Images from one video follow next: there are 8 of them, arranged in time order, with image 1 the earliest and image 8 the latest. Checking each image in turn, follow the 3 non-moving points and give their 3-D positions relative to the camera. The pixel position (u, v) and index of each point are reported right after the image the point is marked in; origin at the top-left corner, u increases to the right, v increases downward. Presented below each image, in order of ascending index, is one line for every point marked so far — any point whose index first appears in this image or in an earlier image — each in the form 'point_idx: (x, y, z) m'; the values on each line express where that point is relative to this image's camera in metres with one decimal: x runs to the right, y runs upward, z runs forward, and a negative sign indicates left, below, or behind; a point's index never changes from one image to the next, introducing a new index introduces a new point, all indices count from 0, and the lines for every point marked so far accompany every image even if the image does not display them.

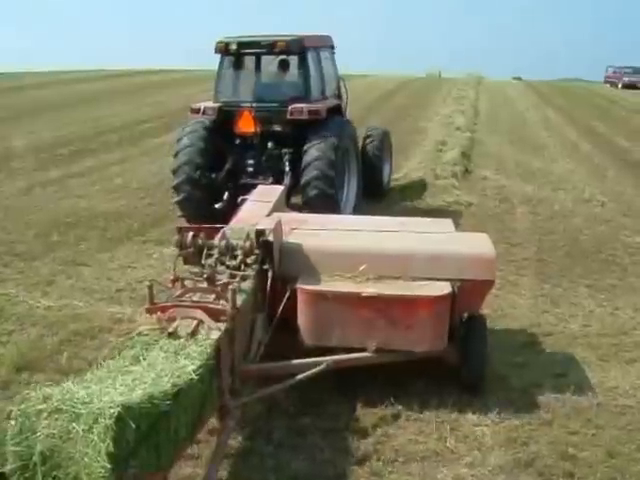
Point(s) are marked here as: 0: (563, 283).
0: (+2.2, -0.4, +9.3) m
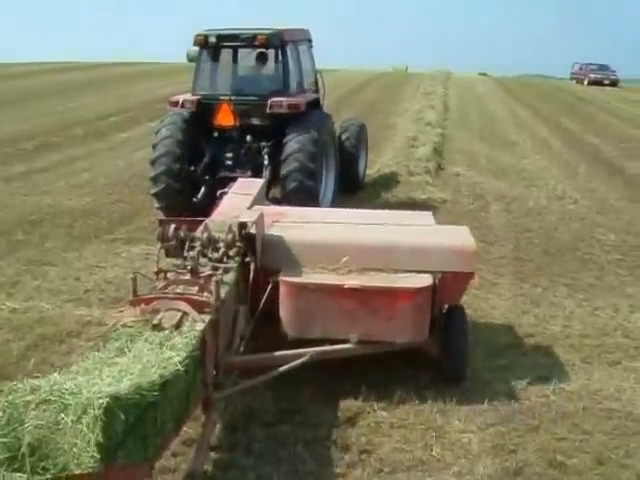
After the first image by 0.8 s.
0: (+2.0, -0.4, +9.1) m
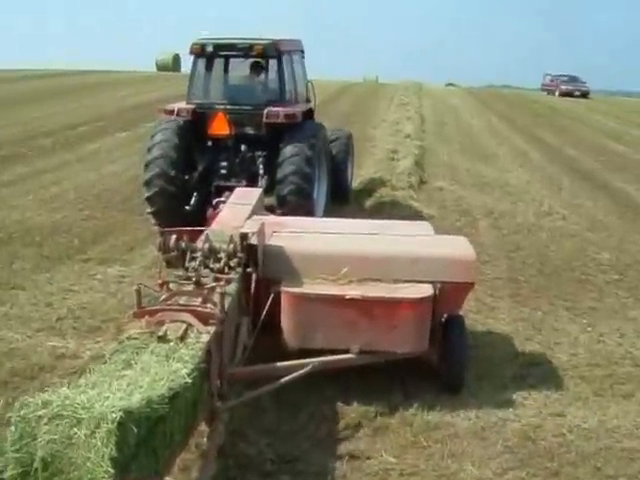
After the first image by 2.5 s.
0: (+1.9, -0.6, +8.7) m
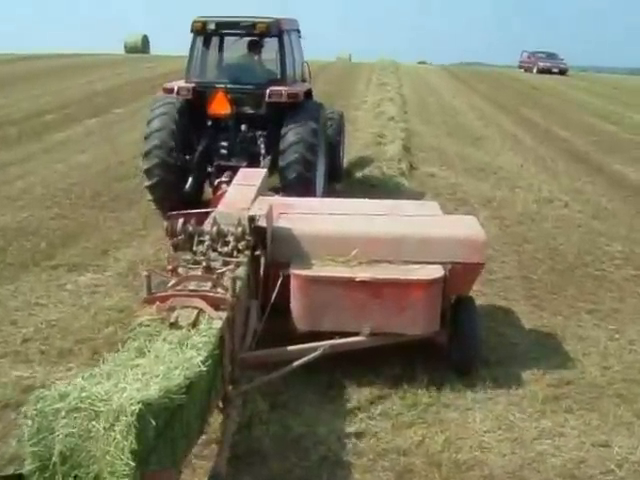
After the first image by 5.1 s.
0: (+1.8, -0.5, +7.9) m
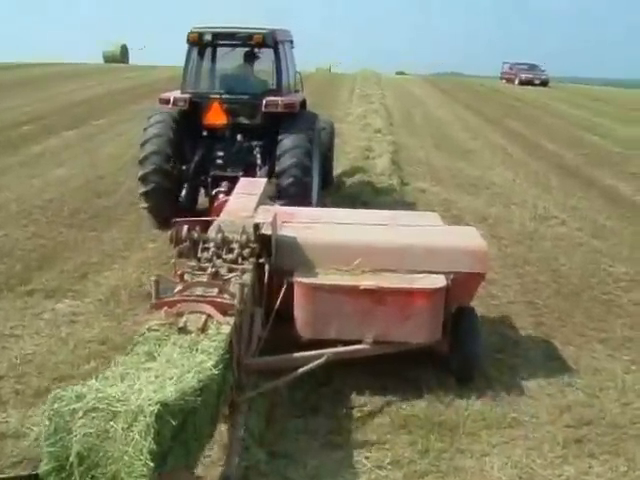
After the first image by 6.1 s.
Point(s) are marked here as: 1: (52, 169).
0: (+1.8, -0.7, +7.4) m
1: (-3.6, +1.0, +13.8) m
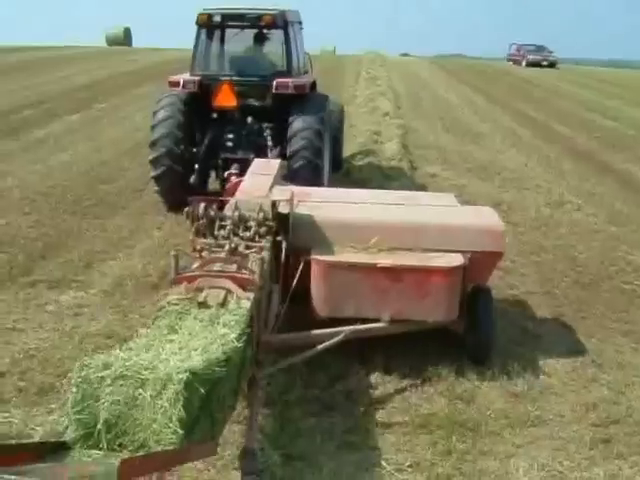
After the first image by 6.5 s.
0: (+1.9, -0.6, +7.2) m
1: (-3.5, +1.1, +13.6) m
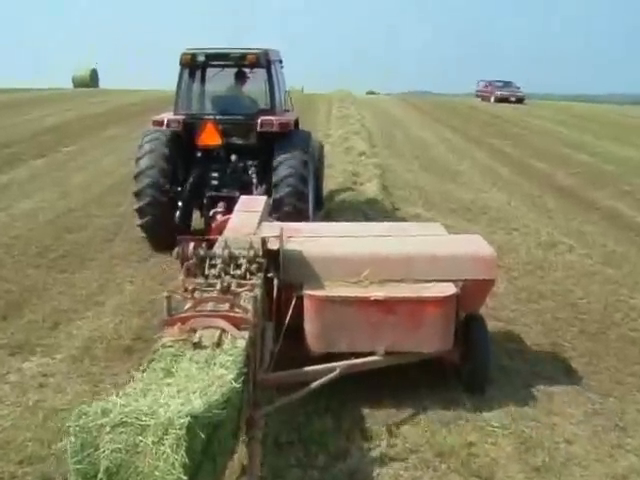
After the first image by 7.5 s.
0: (+1.8, -0.9, +6.6) m
1: (-3.8, +0.5, +12.9) m
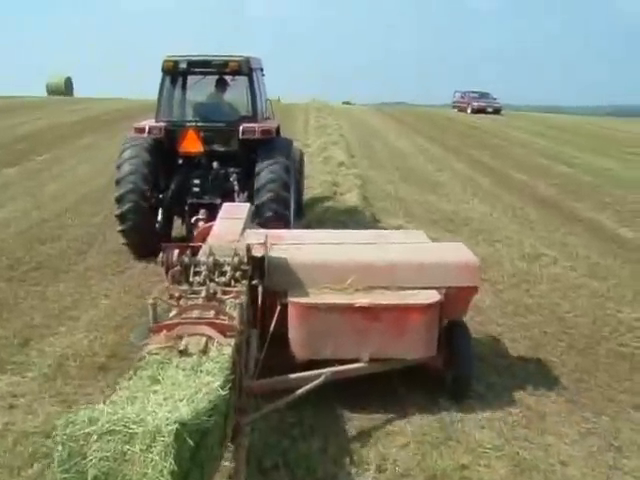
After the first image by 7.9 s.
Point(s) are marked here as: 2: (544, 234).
0: (+1.7, -1.0, +6.4) m
1: (-4.1, +0.3, +12.5) m
2: (+2.8, +0.1, +12.7) m
